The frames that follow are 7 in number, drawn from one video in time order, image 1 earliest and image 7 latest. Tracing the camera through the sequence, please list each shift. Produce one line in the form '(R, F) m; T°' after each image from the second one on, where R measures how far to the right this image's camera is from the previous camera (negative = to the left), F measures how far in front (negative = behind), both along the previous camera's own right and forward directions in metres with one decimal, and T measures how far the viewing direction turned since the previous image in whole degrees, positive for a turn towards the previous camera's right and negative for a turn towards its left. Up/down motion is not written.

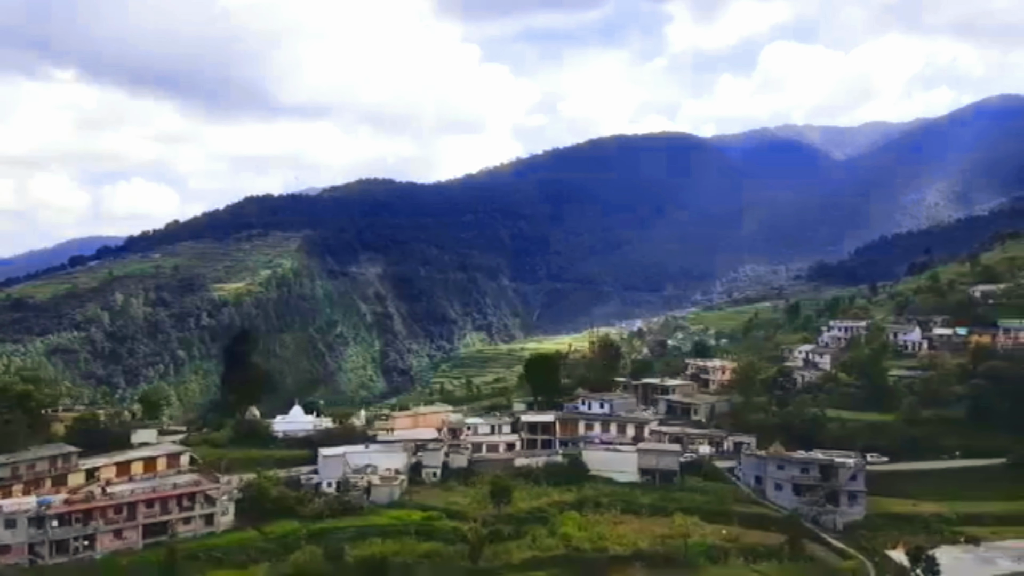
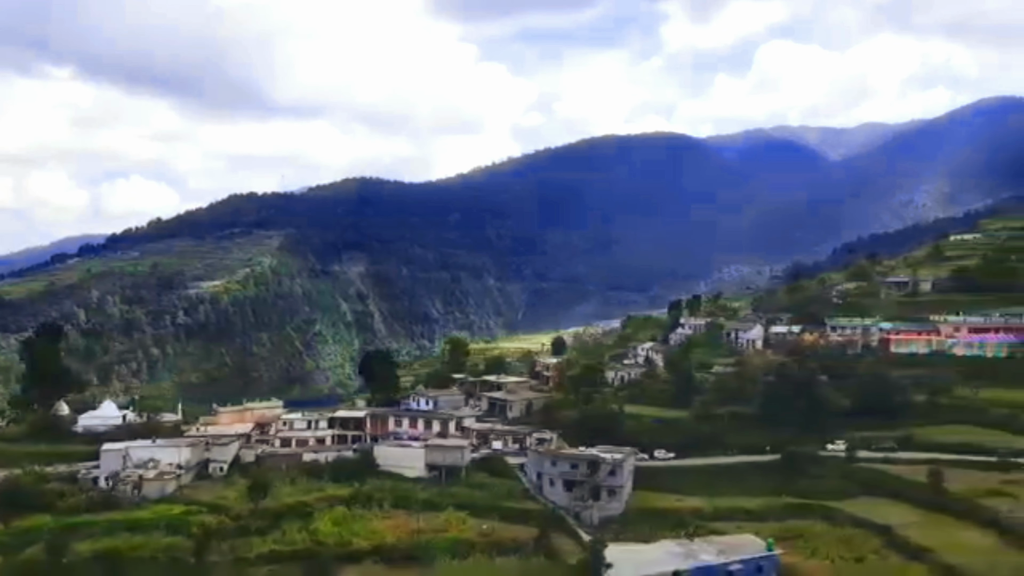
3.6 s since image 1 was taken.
(+13.5, -0.2) m; 0°
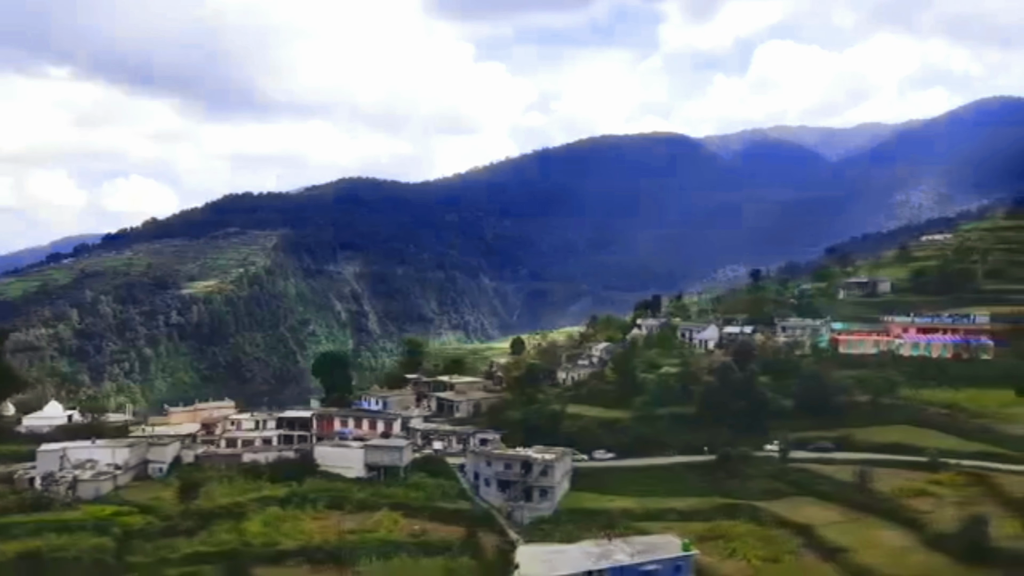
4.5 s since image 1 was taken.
(+3.9, -0.1) m; 0°
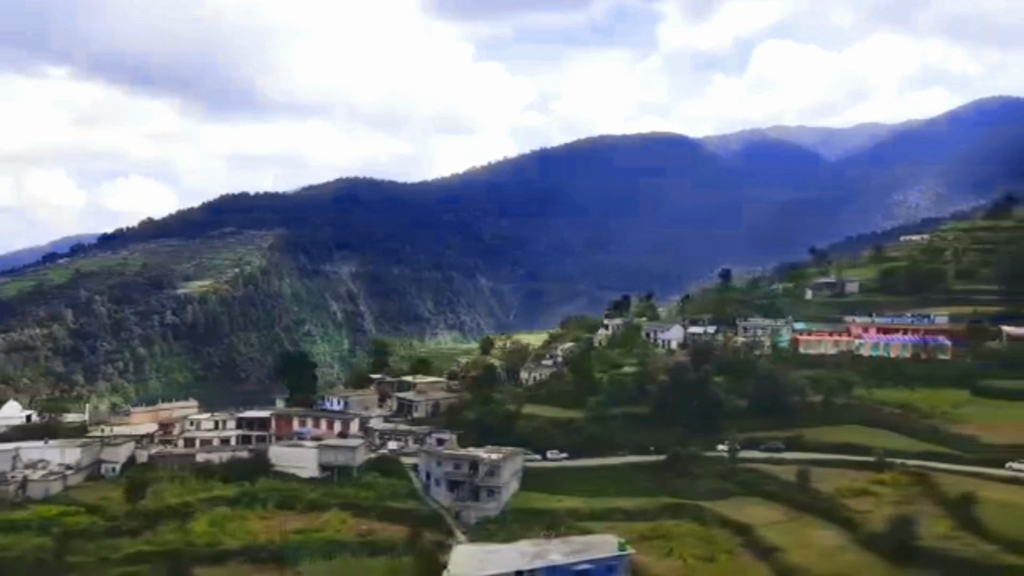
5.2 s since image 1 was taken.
(+3.0, -0.1) m; 0°
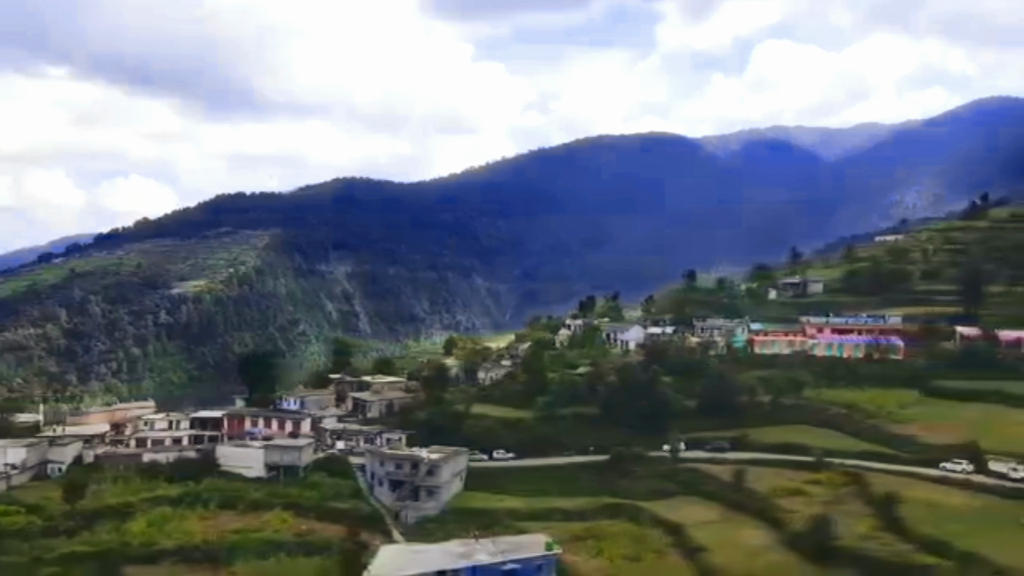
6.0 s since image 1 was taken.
(+3.4, 0.0) m; 0°
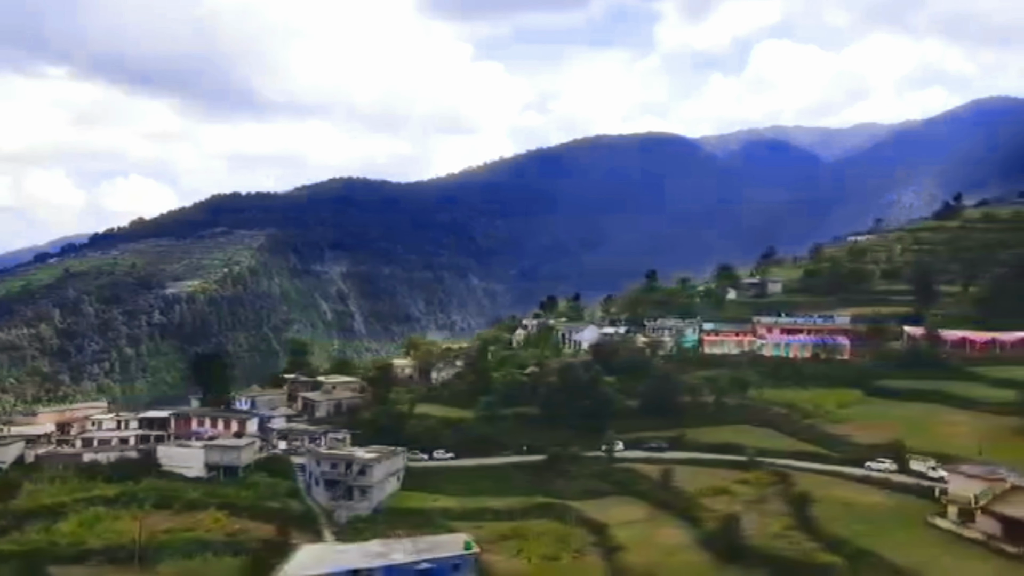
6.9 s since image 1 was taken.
(+3.9, -0.1) m; 0°
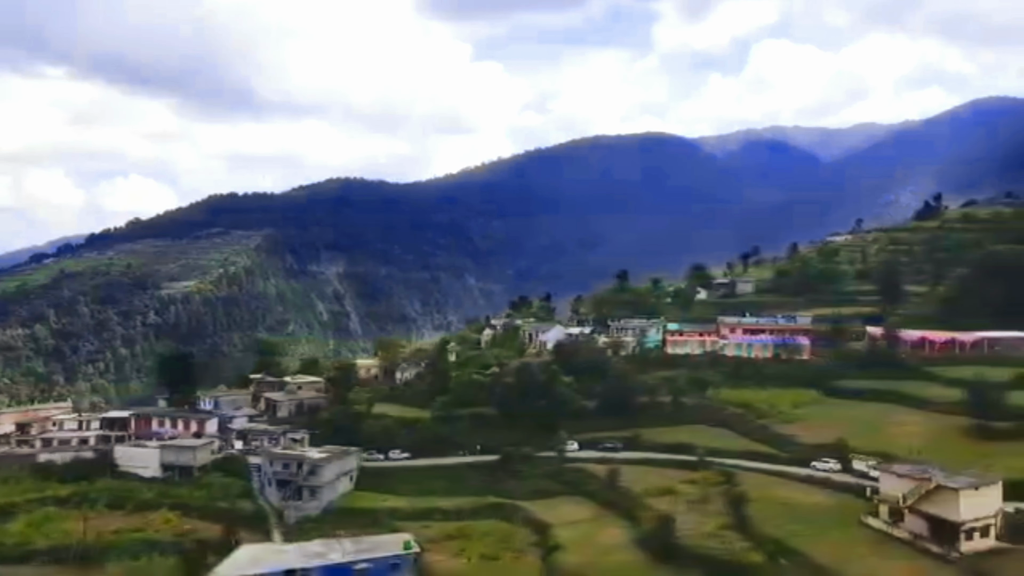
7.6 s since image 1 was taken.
(+2.9, 0.0) m; 0°
